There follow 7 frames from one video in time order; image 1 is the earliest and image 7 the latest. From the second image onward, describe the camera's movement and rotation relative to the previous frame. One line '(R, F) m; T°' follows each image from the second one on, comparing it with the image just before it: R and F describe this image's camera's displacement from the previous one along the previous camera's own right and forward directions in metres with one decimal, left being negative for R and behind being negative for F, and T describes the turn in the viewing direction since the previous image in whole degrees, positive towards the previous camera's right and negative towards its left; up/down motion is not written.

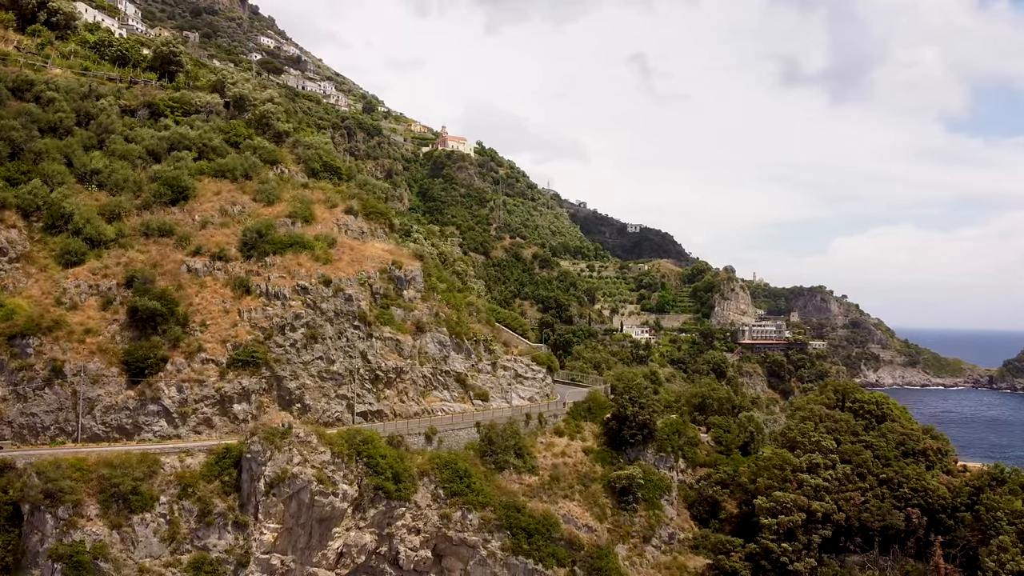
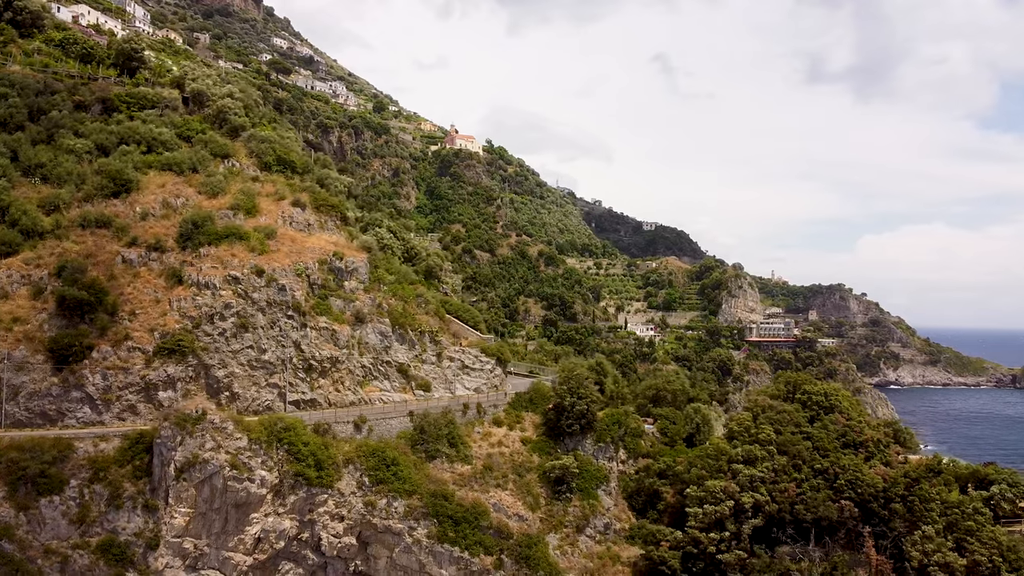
(+4.3, 0.0) m; -1°
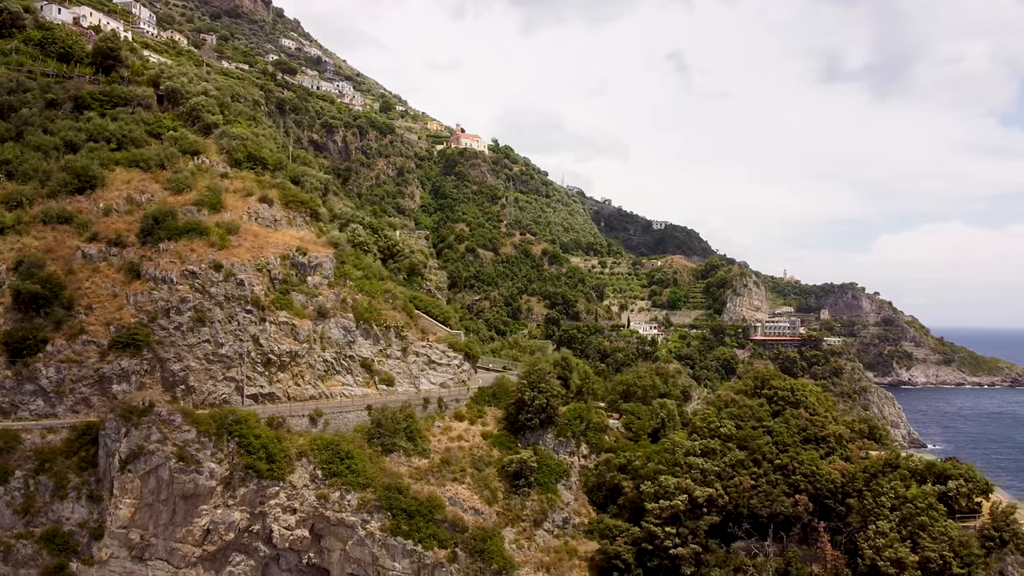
(+2.7, 0.0) m; -1°
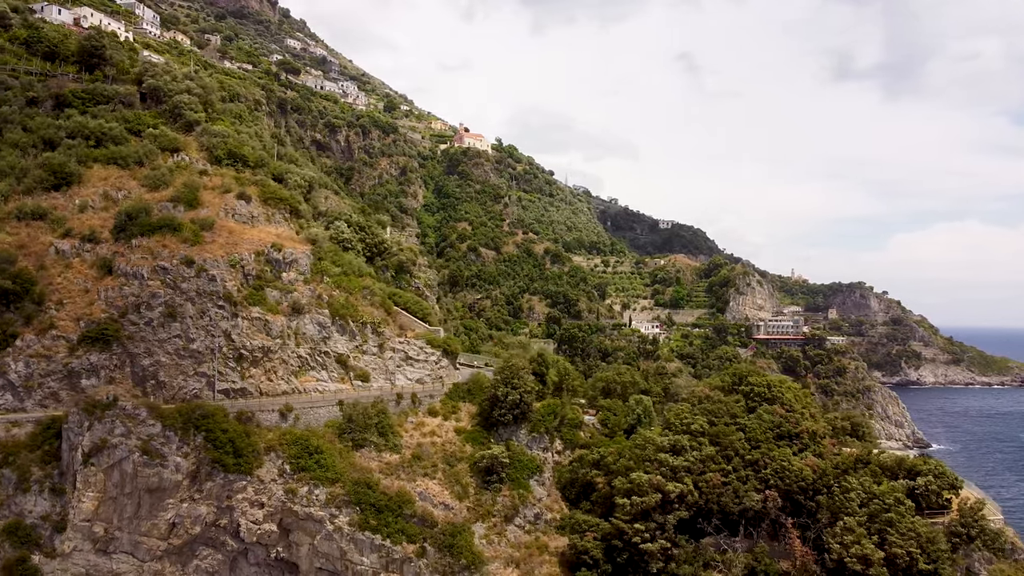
(+1.8, 0.0) m; -1°
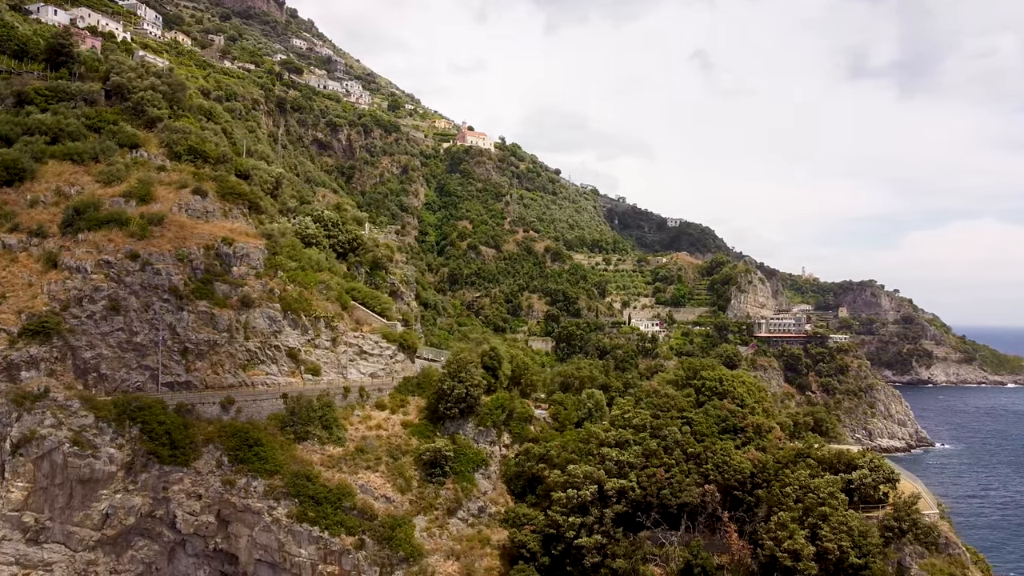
(+3.4, 0.0) m; -1°
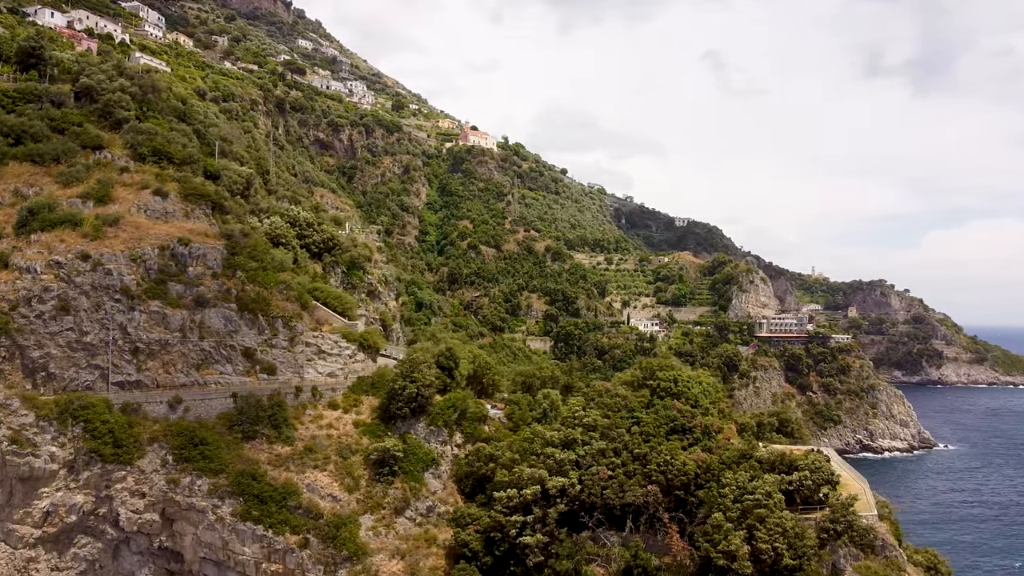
(+3.1, 0.0) m; -1°
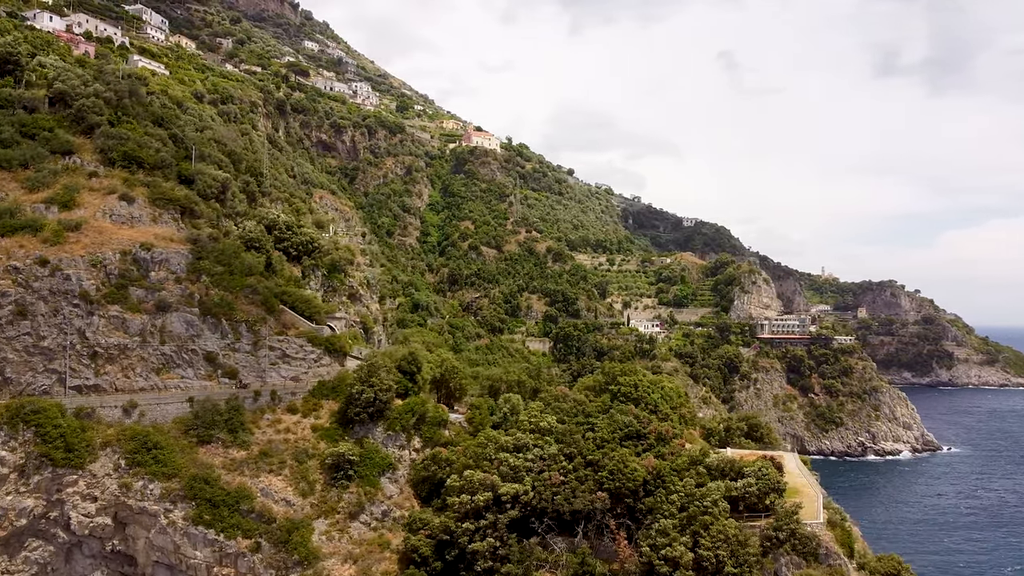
(+2.8, 0.0) m; -1°
